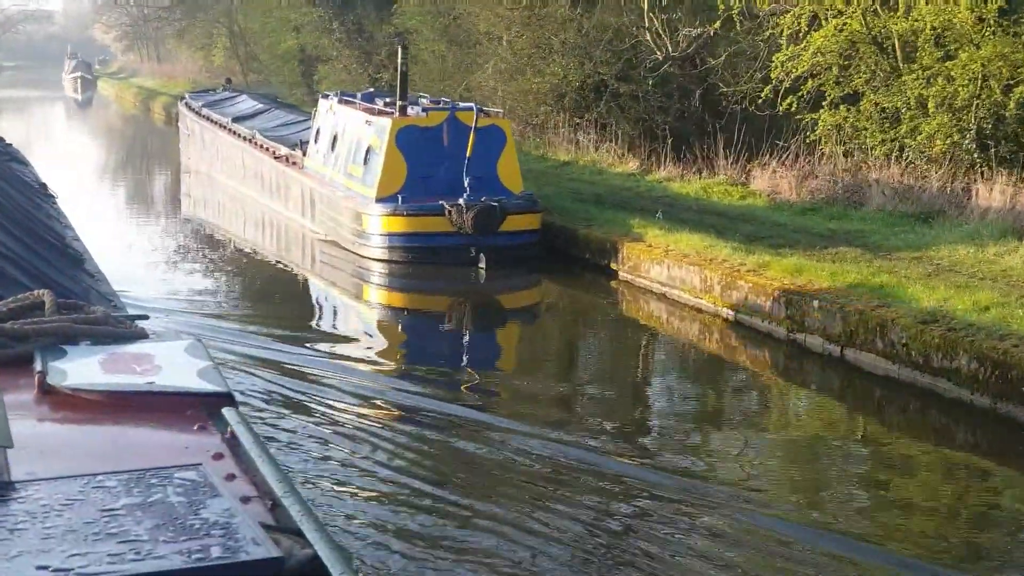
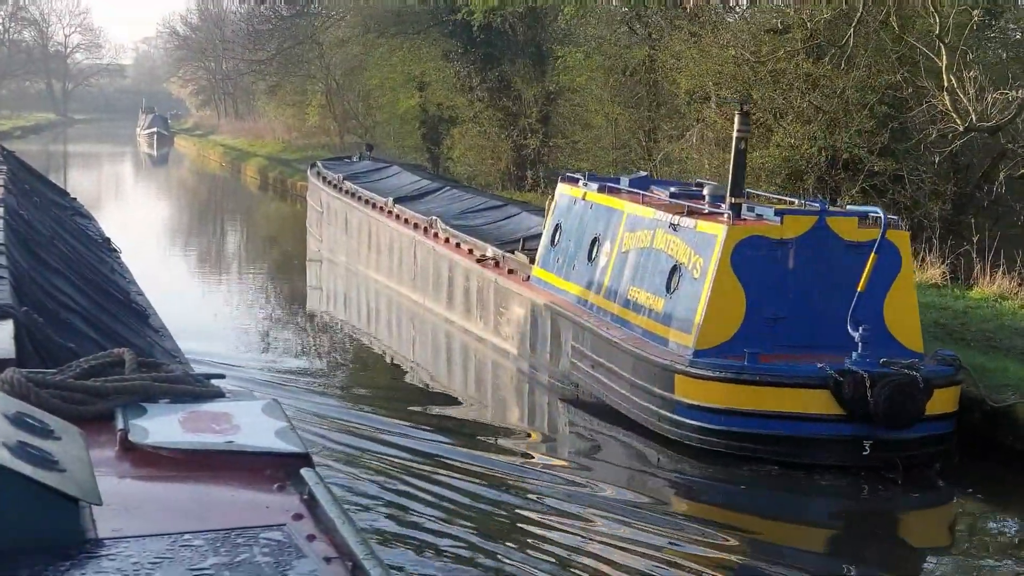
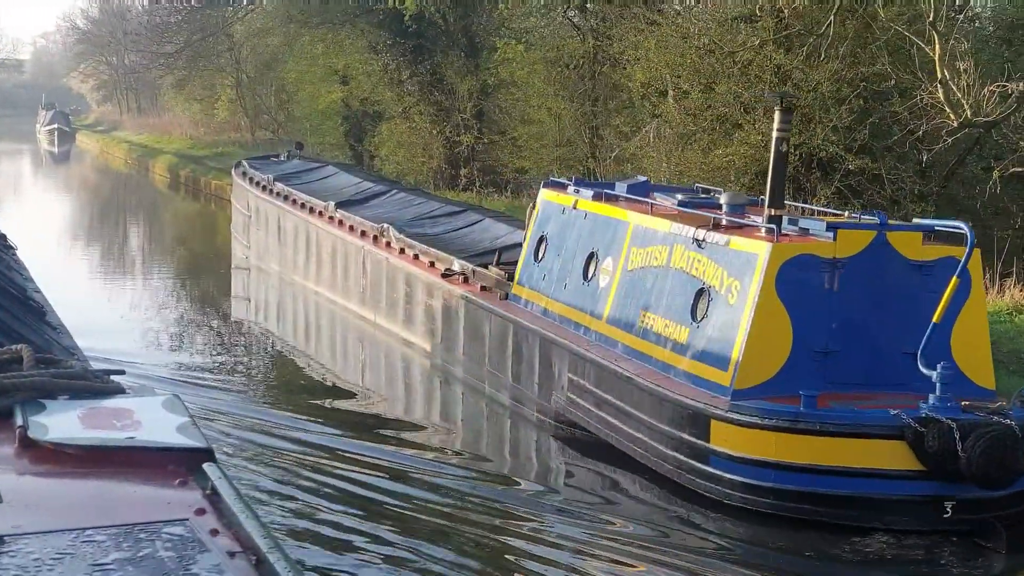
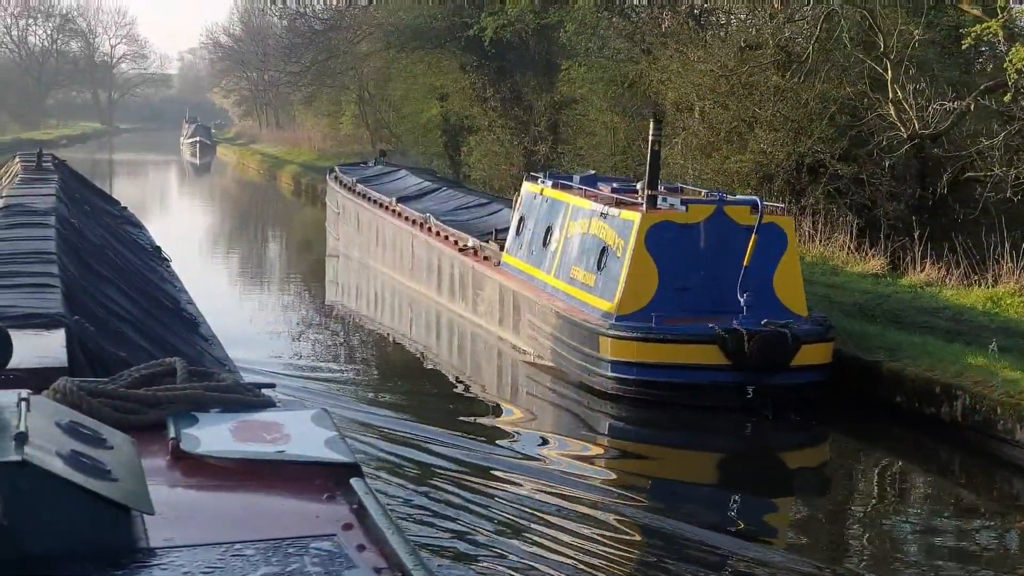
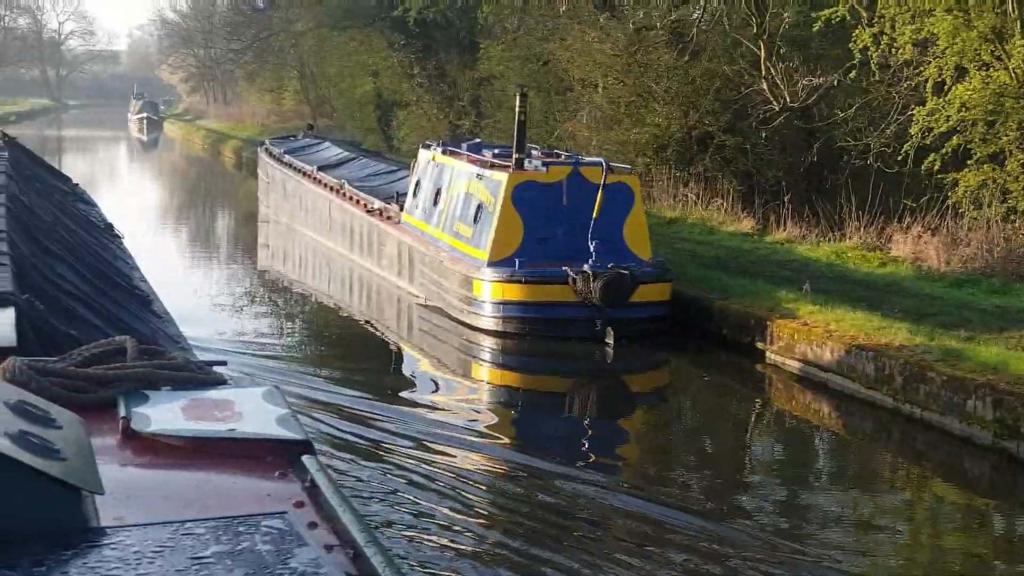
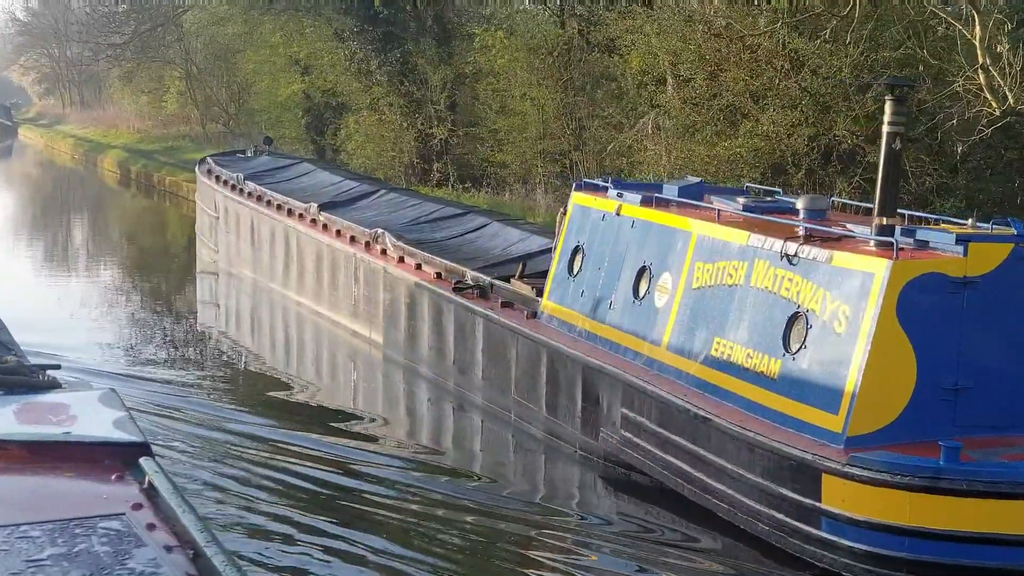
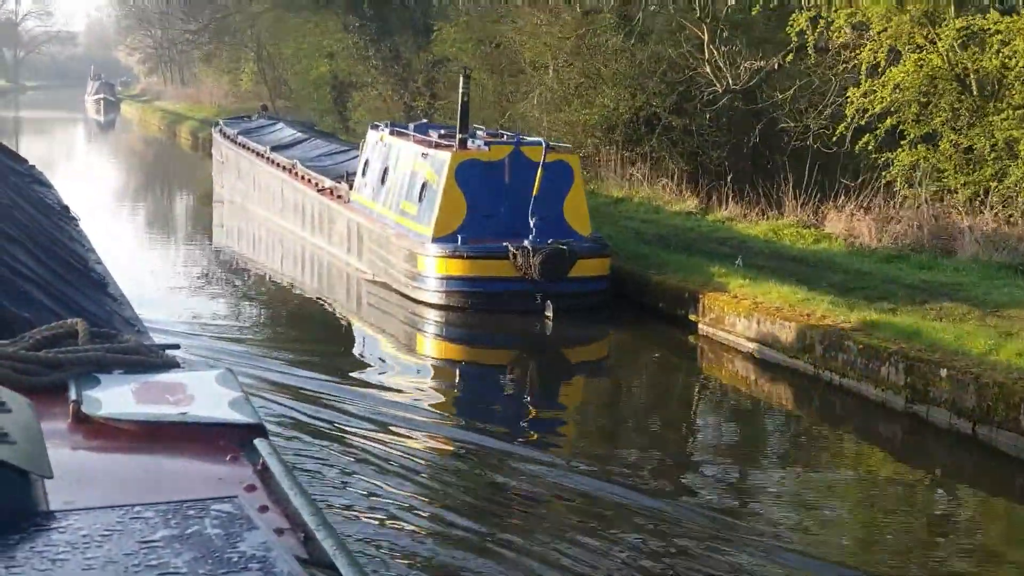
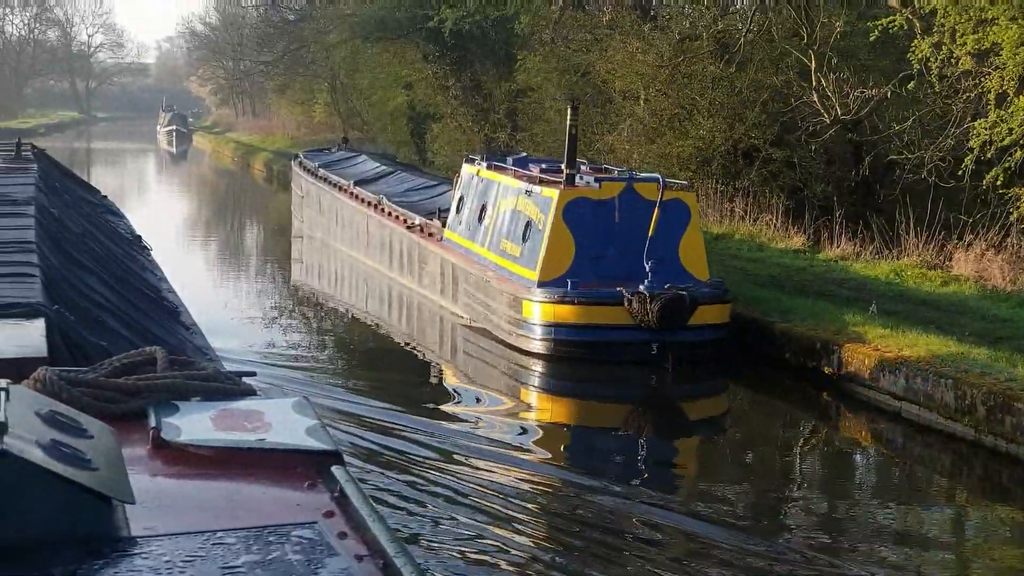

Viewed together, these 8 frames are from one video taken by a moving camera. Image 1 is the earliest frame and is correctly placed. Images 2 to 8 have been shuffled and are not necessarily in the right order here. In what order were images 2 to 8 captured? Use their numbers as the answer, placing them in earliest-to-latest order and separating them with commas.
7, 5, 8, 4, 2, 3, 6
